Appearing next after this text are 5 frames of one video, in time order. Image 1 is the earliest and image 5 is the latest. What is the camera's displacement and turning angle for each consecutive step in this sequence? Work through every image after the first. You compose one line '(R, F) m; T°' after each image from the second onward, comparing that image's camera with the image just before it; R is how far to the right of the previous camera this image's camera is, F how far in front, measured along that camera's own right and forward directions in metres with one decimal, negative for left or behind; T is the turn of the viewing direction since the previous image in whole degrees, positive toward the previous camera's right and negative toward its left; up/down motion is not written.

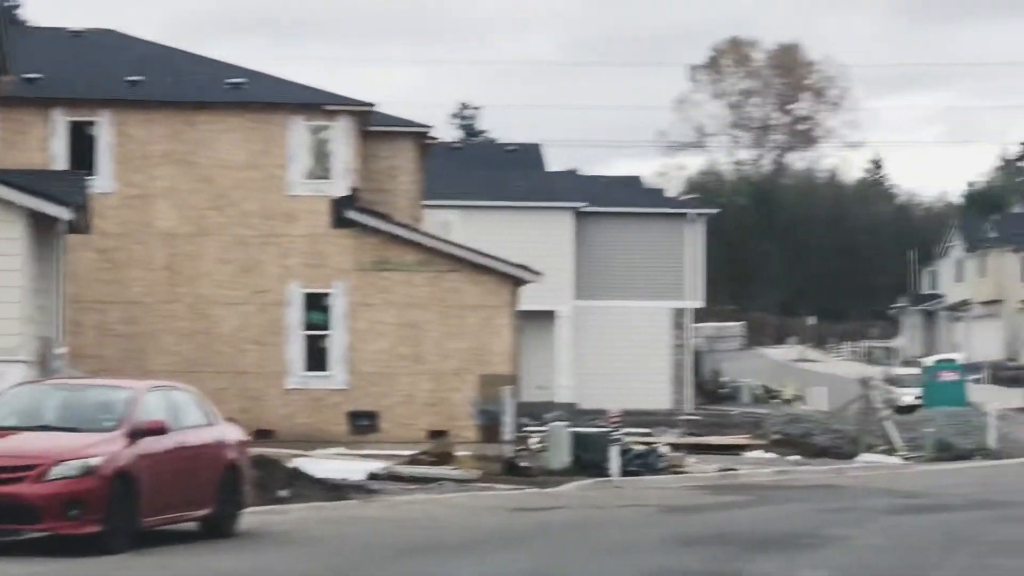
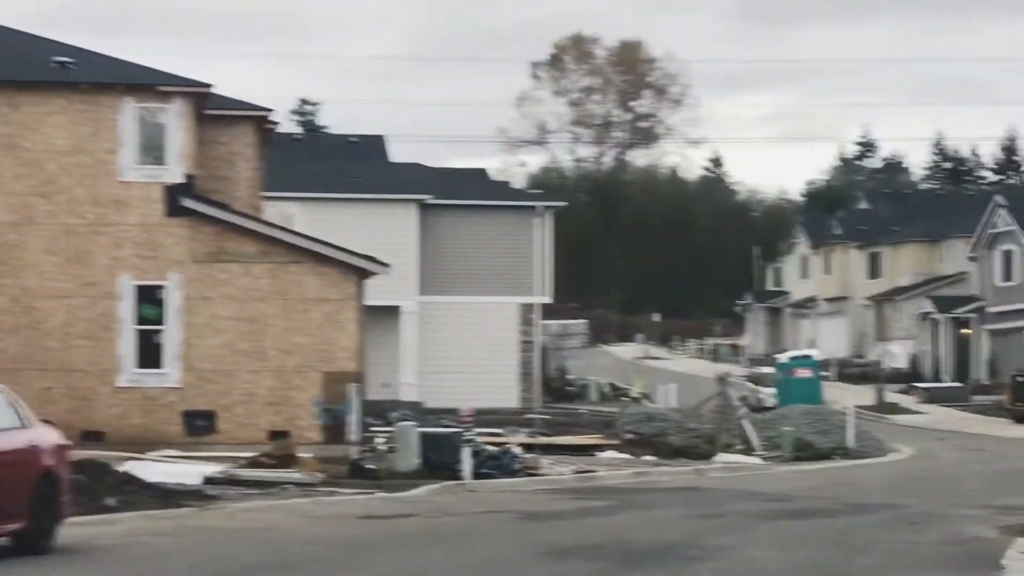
(-0.1, +1.6) m; +4°
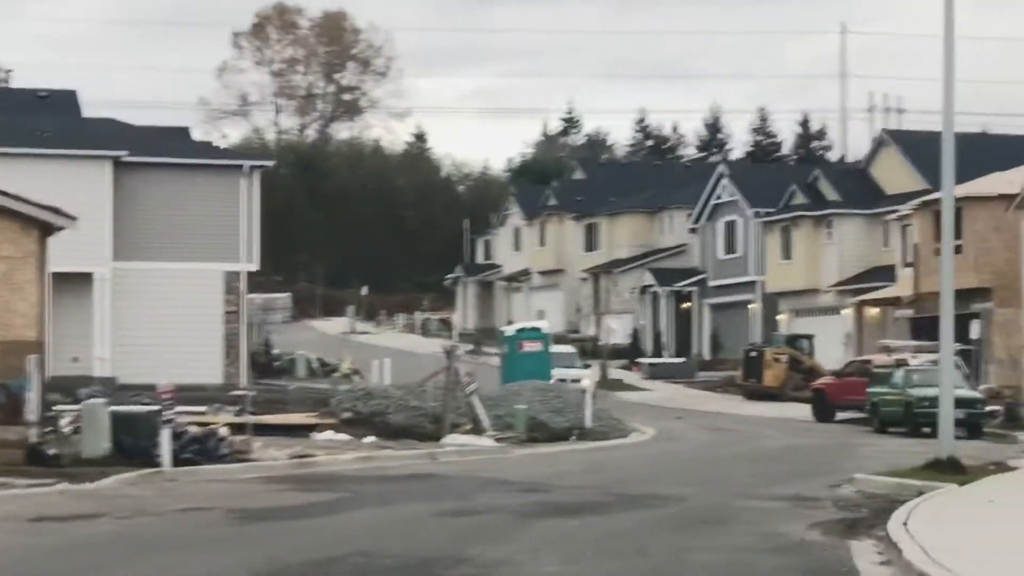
(-0.1, +3.7) m; +7°
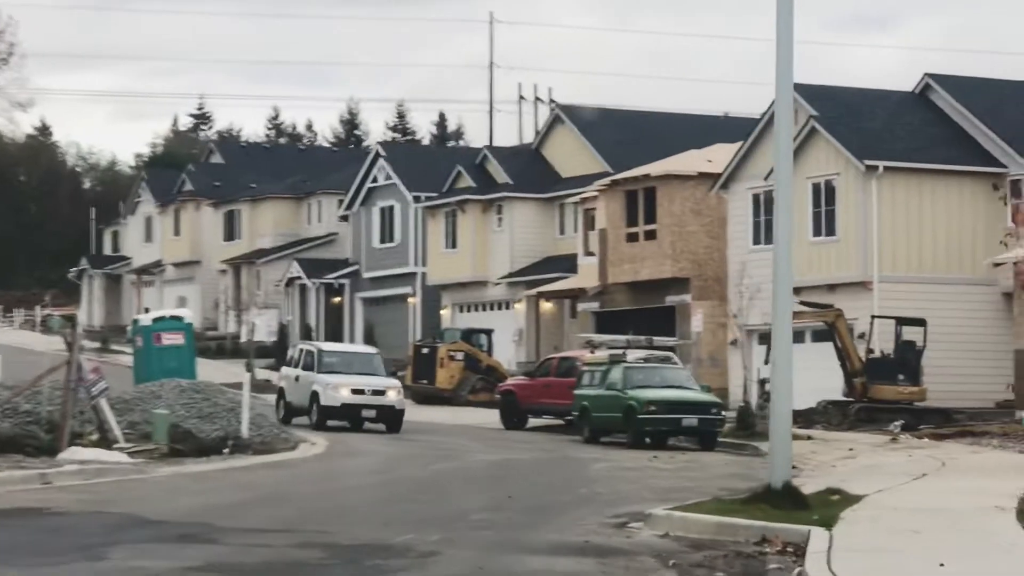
(-0.1, +6.8) m; +8°
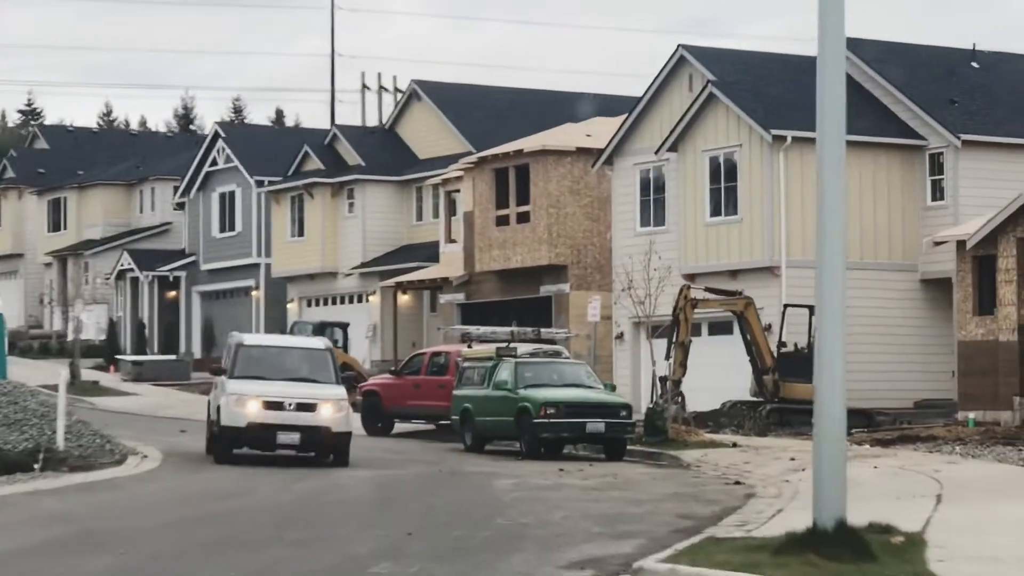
(-0.4, +5.0) m; +4°
